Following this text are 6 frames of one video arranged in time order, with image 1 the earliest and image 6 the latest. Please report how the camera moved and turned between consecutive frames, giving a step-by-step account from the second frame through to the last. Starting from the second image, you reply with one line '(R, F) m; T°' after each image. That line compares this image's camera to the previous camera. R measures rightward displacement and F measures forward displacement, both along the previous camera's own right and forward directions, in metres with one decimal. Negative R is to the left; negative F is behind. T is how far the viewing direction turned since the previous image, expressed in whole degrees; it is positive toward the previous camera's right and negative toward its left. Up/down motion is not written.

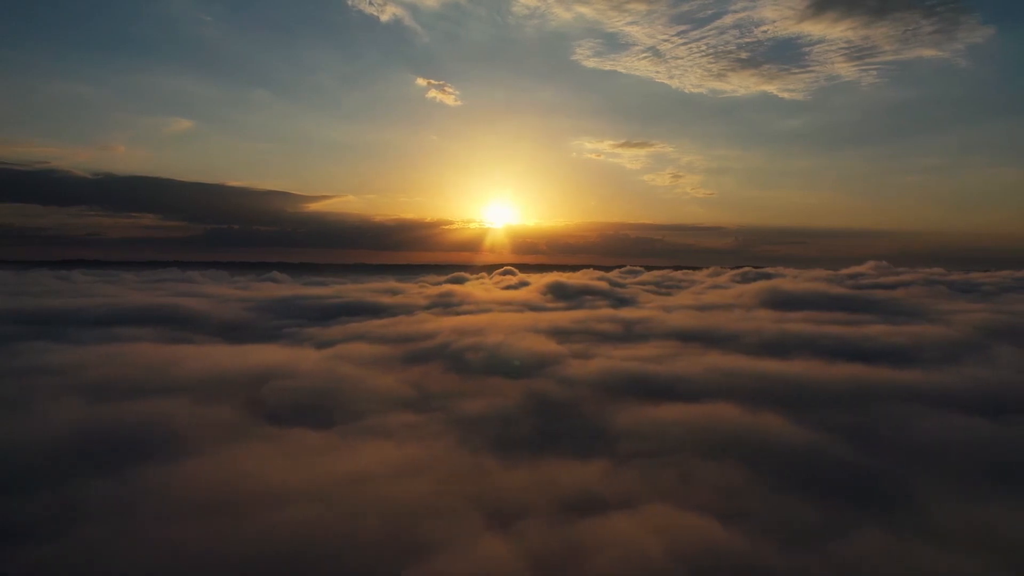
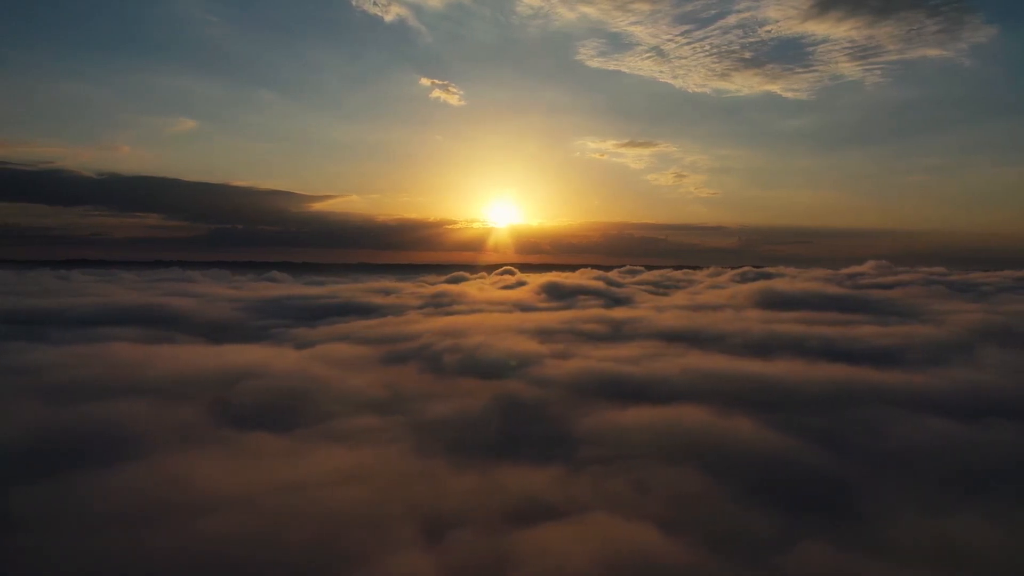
(+2.4, +0.8) m; 0°
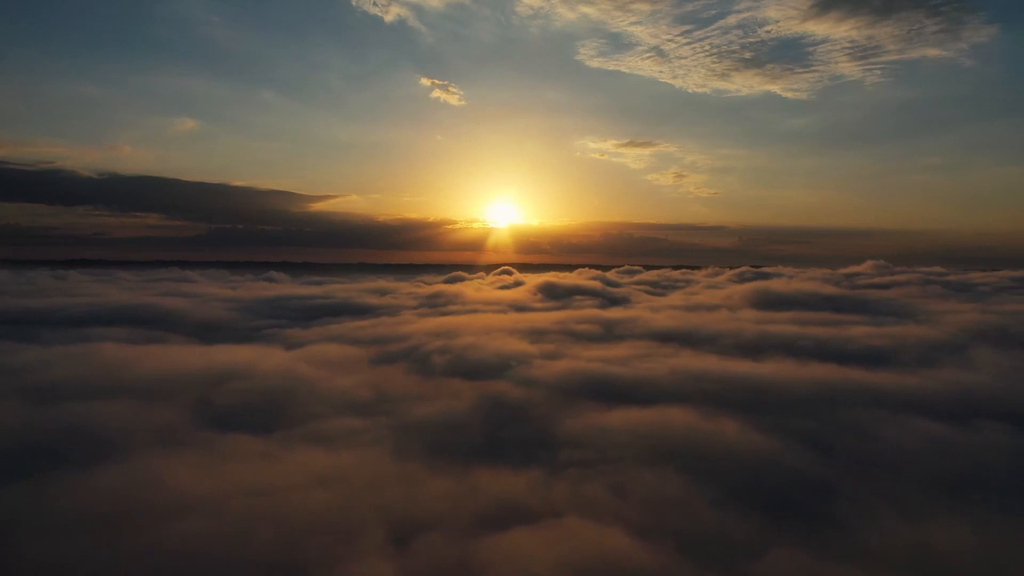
(+1.0, +0.4) m; 0°
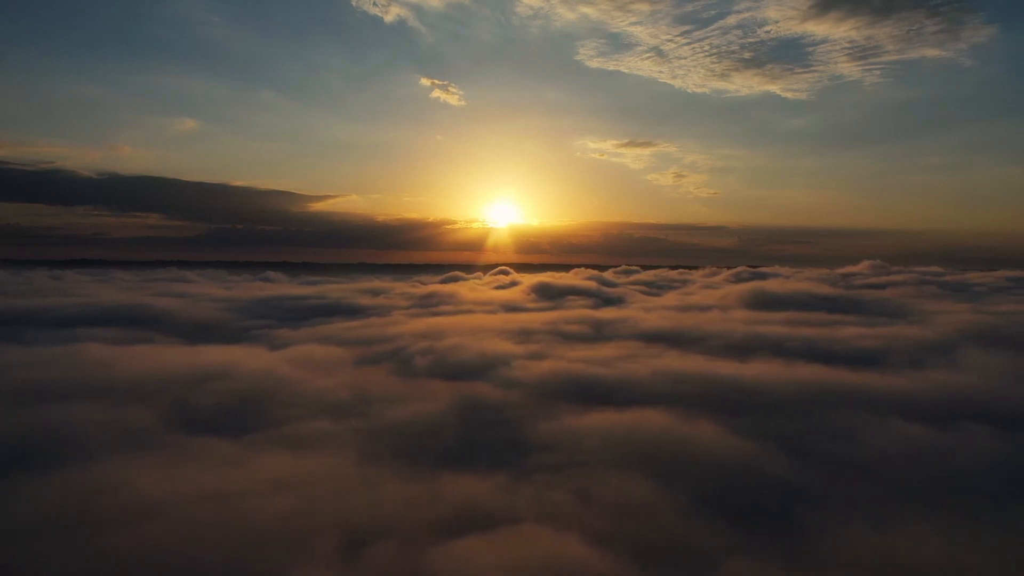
(+1.5, +0.5) m; 0°
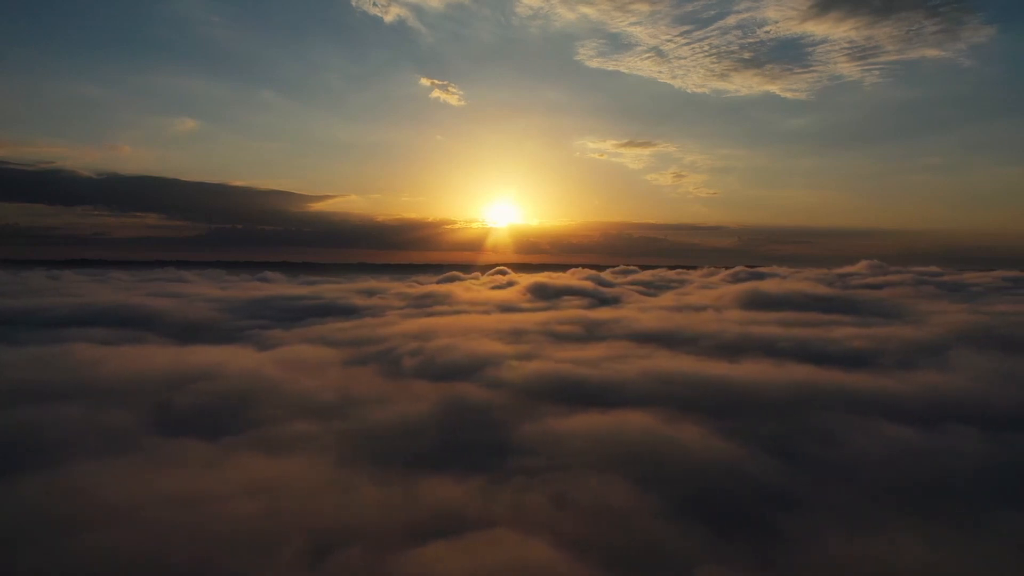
(+1.1, +0.4) m; 0°
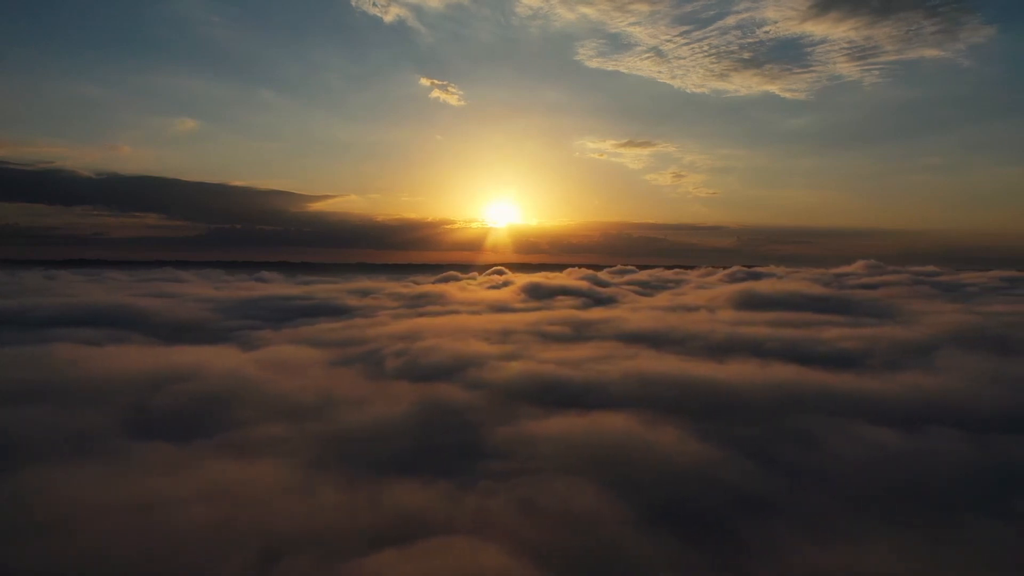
(+1.5, +0.5) m; 0°
